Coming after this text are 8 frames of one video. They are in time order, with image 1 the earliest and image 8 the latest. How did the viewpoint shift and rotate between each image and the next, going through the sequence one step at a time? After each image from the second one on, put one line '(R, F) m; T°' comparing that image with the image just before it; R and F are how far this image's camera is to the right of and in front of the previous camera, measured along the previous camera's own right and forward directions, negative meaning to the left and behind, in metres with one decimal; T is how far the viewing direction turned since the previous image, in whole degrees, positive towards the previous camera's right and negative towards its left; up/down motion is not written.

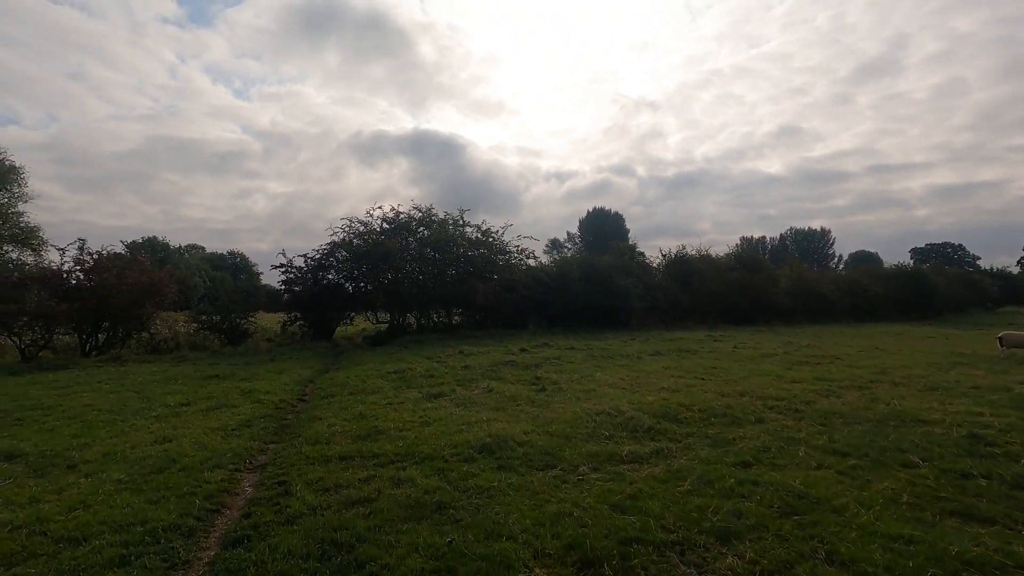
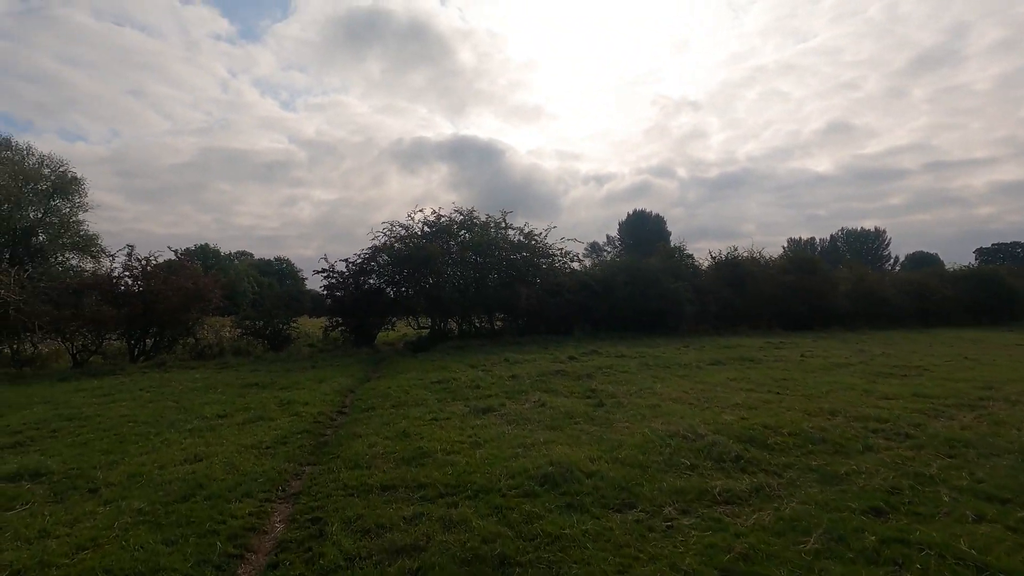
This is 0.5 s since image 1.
(-0.3, +1.0) m; -4°
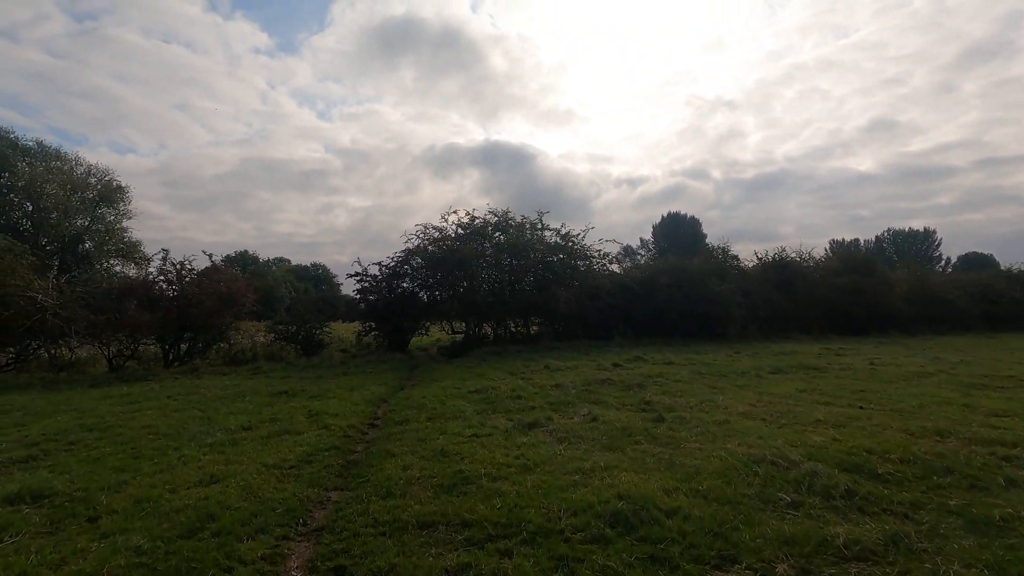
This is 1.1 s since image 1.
(-0.3, +1.0) m; -3°
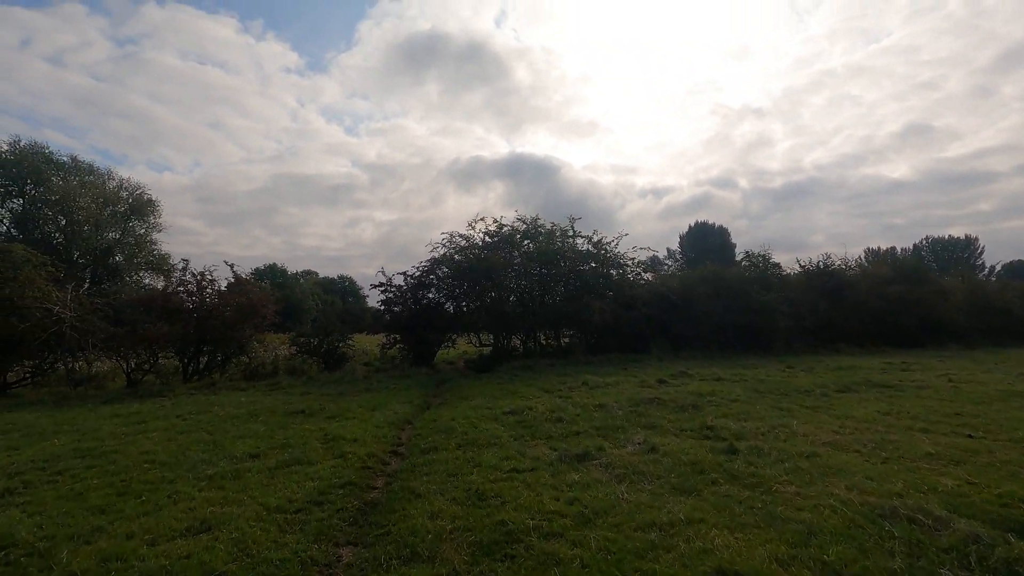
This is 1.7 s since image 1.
(-0.3, +1.3) m; -3°
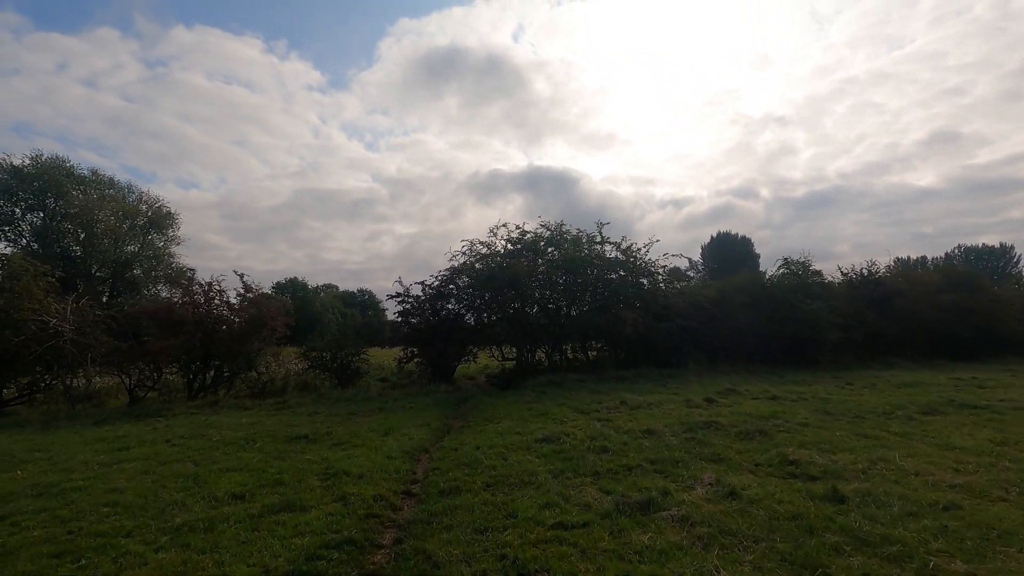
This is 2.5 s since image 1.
(-0.3, +1.6) m; -2°
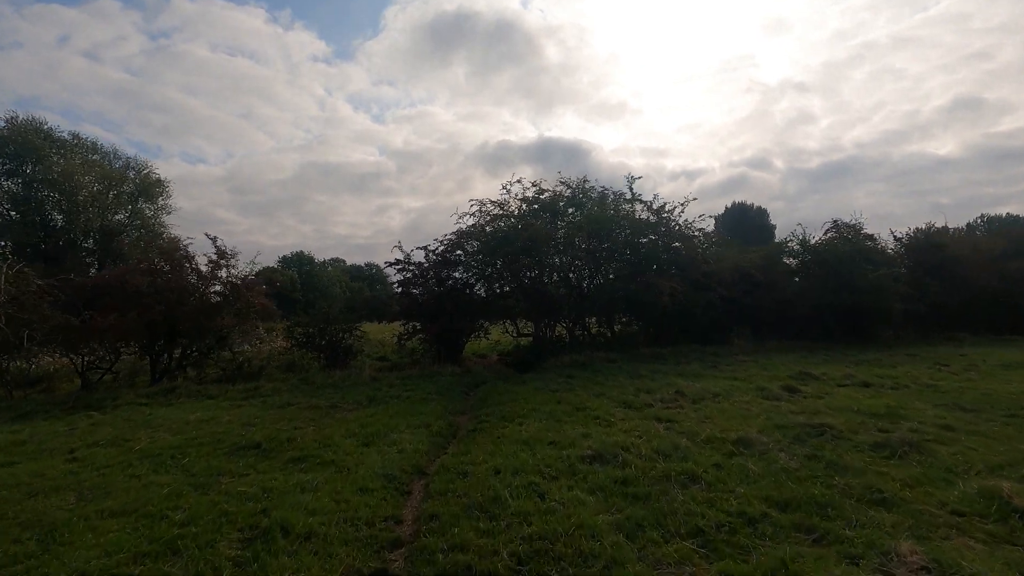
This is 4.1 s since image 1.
(-0.3, +3.1) m; -1°
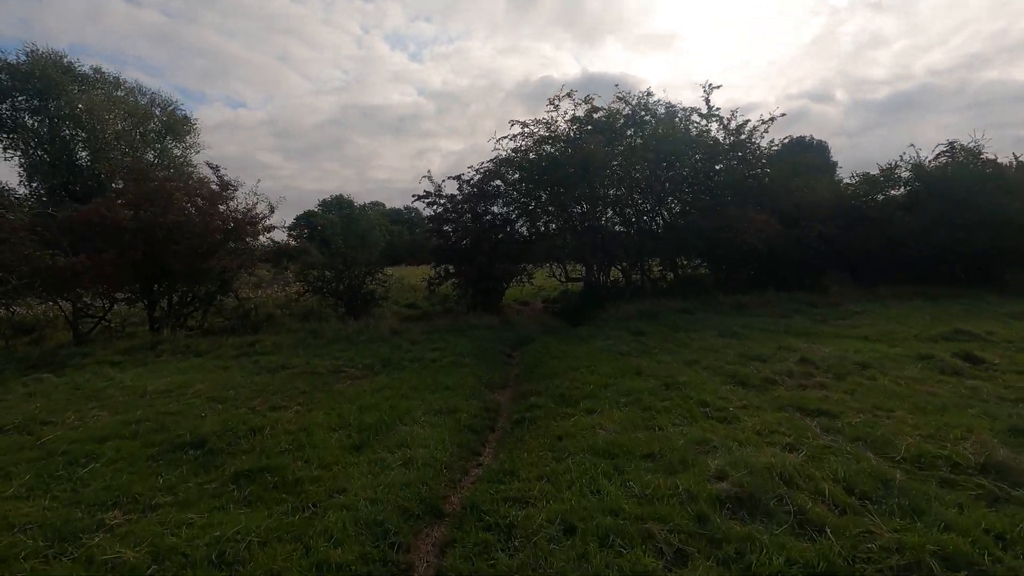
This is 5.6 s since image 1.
(-0.3, +2.9) m; -4°
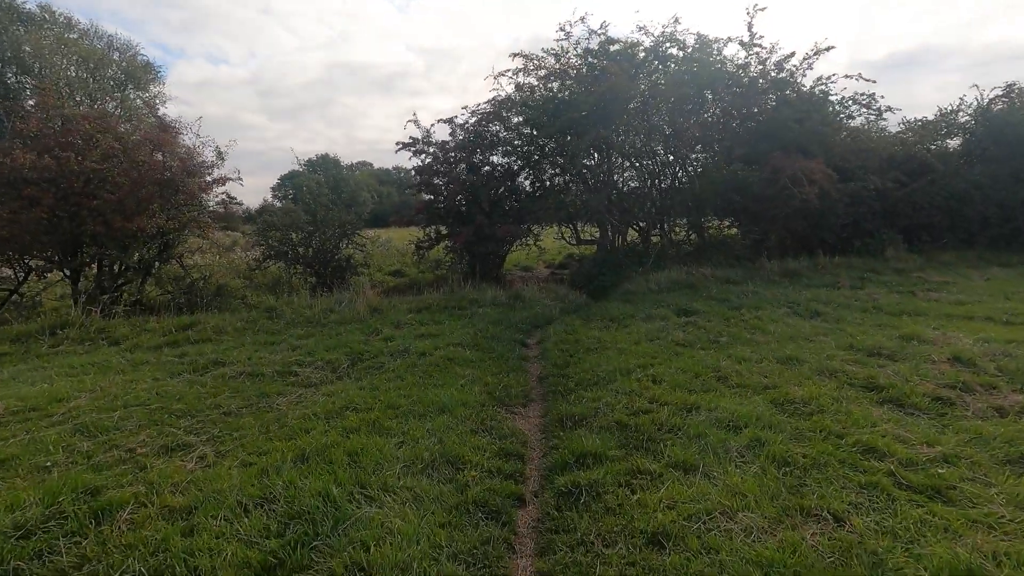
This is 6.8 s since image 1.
(-0.3, +2.5) m; +1°
